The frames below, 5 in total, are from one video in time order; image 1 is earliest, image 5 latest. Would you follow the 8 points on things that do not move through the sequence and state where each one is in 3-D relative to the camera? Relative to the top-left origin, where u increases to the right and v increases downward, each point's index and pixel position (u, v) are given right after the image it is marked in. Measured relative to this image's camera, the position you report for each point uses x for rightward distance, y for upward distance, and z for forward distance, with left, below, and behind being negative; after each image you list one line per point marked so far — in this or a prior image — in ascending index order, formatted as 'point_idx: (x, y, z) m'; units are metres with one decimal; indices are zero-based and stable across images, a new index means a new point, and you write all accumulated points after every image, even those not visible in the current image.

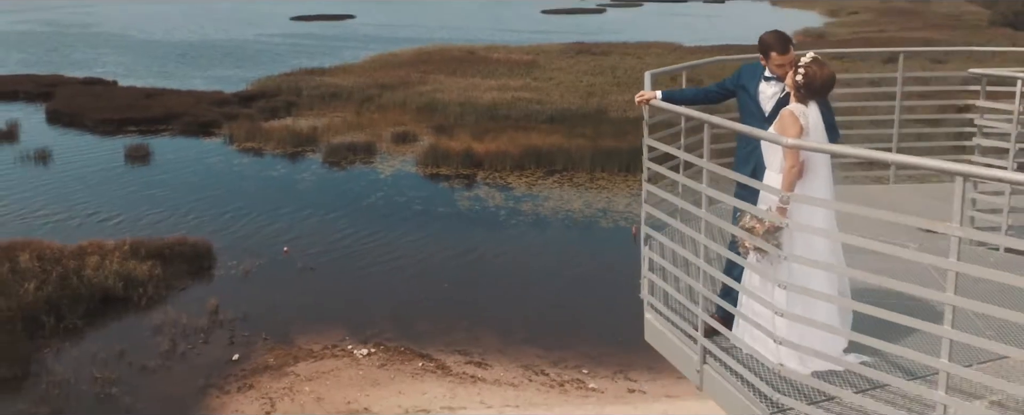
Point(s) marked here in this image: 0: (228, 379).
0: (-2.9, -1.7, +13.6) m
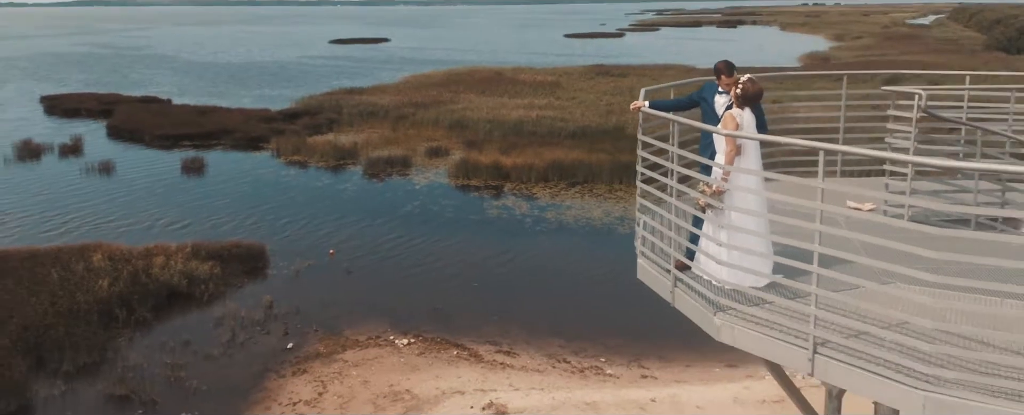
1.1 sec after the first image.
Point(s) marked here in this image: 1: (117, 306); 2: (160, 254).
0: (-2.6, -1.8, +15.2) m
1: (-4.9, -1.2, +16.7) m
2: (-4.8, -0.6, +18.2) m
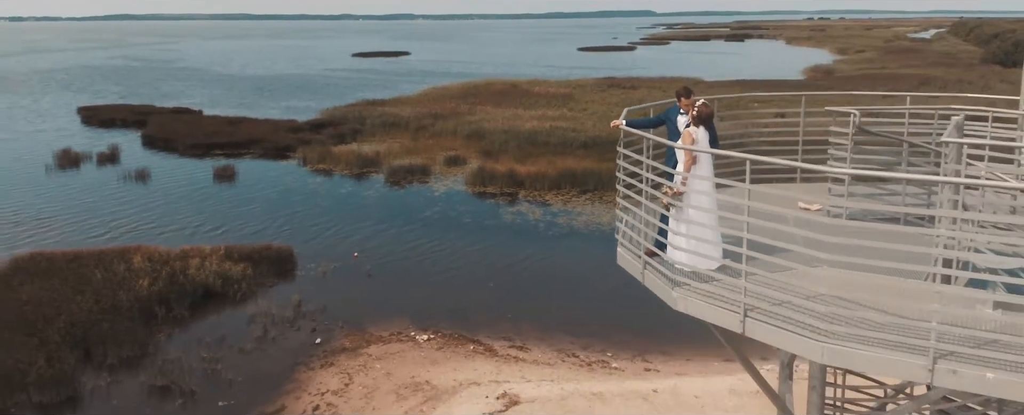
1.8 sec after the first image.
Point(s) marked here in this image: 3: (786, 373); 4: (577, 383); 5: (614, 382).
0: (-2.4, -1.8, +16.4) m
1: (-4.8, -1.3, +17.9) m
2: (-4.6, -0.7, +19.4) m
3: (+1.4, -0.9, +6.9) m
4: (+0.7, -2.0, +15.3) m
5: (+1.2, -2.0, +15.3) m
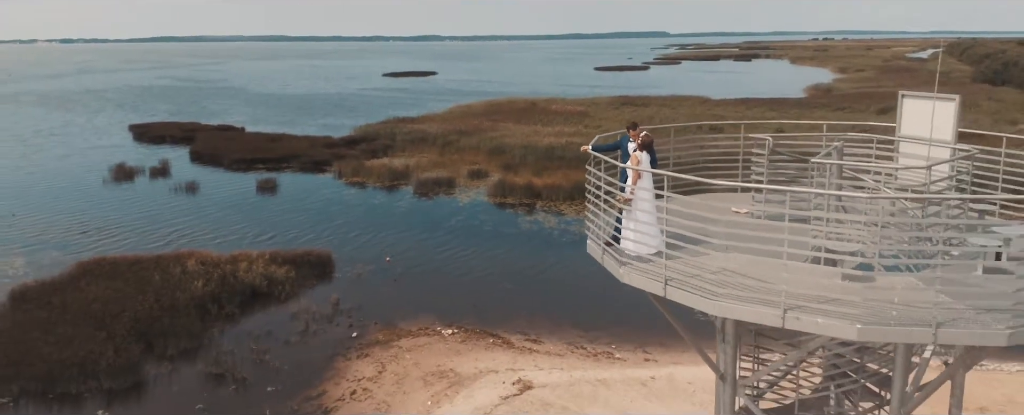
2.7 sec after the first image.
0: (-2.2, -2.0, +18.5) m
1: (-4.5, -1.4, +20.1) m
2: (-4.3, -0.8, +21.6) m
3: (+1.4, -0.9, +8.9) m
4: (+0.9, -2.1, +17.3) m
5: (+1.3, -2.1, +17.4) m
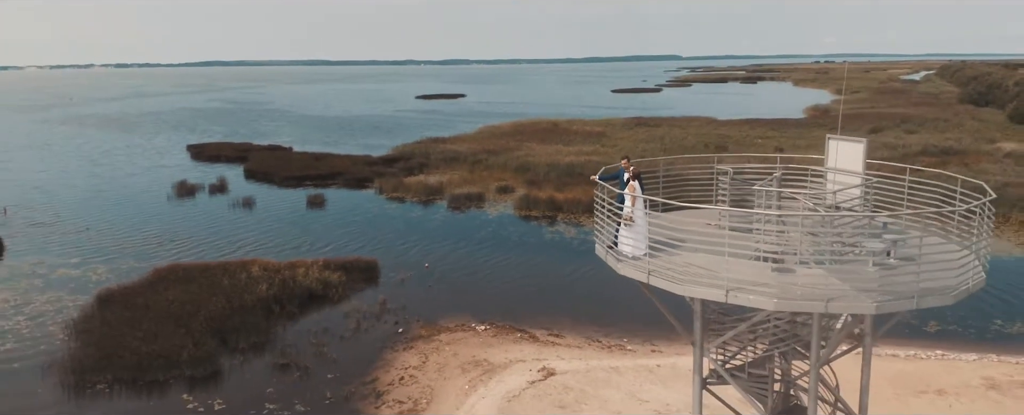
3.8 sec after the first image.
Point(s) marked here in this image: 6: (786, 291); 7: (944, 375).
0: (-1.8, -2.2, +21.5) m
1: (-4.1, -1.6, +23.0) m
2: (-3.9, -1.1, +24.6) m
3: (+1.6, -1.0, +11.8) m
4: (+1.3, -2.3, +20.2) m
5: (+1.7, -2.3, +20.2) m
6: (+1.8, -0.6, +9.0) m
7: (+6.1, -2.4, +18.9) m
